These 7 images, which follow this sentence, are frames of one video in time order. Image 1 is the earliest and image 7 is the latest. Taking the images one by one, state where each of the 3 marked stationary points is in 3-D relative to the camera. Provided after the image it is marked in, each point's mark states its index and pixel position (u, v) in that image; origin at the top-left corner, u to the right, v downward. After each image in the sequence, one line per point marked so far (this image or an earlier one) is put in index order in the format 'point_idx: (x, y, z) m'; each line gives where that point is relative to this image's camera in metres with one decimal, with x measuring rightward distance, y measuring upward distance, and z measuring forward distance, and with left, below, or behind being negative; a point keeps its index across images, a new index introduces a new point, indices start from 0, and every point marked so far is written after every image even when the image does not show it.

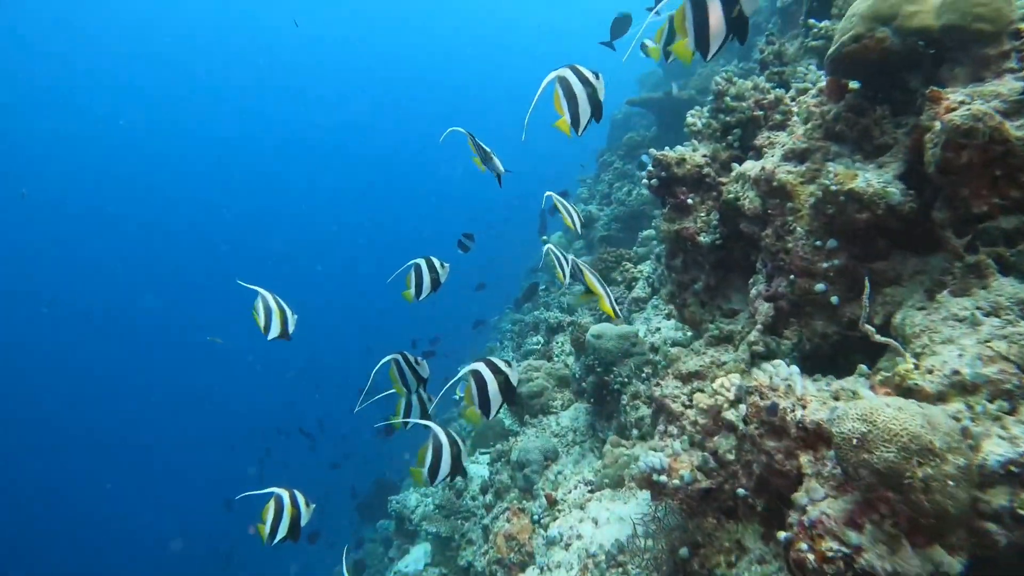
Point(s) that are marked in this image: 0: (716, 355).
0: (+1.4, -0.5, +5.0) m
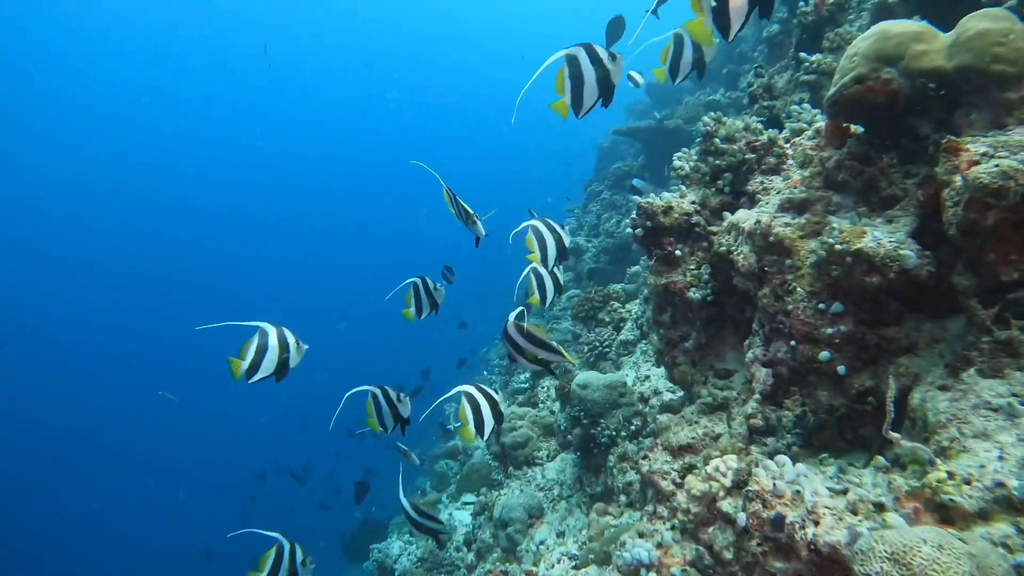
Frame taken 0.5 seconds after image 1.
0: (+1.2, -0.9, +4.5) m
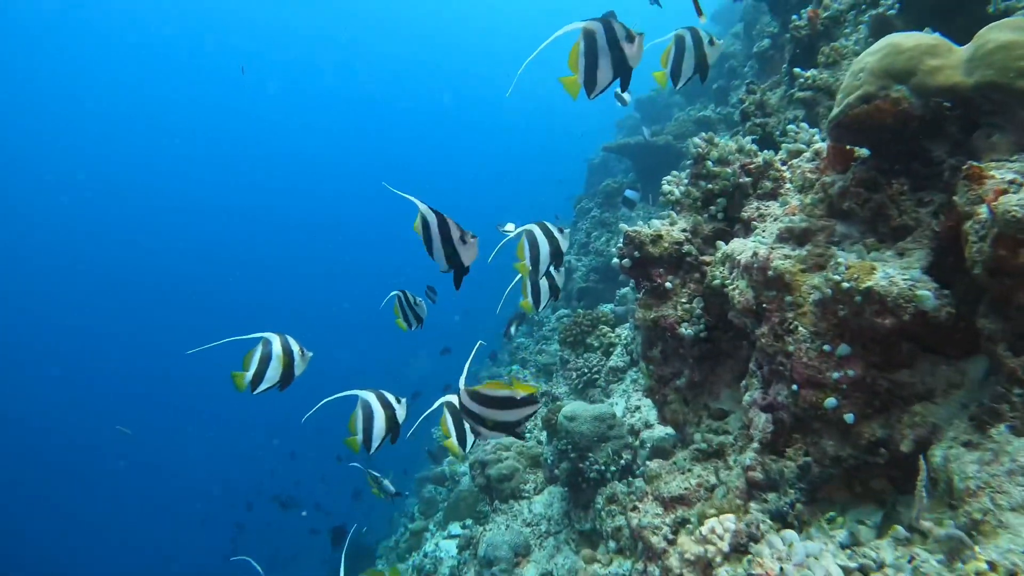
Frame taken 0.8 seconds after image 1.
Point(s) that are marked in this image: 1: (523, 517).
0: (+1.1, -1.1, +4.2) m
1: (+0.1, -2.6, +8.3) m
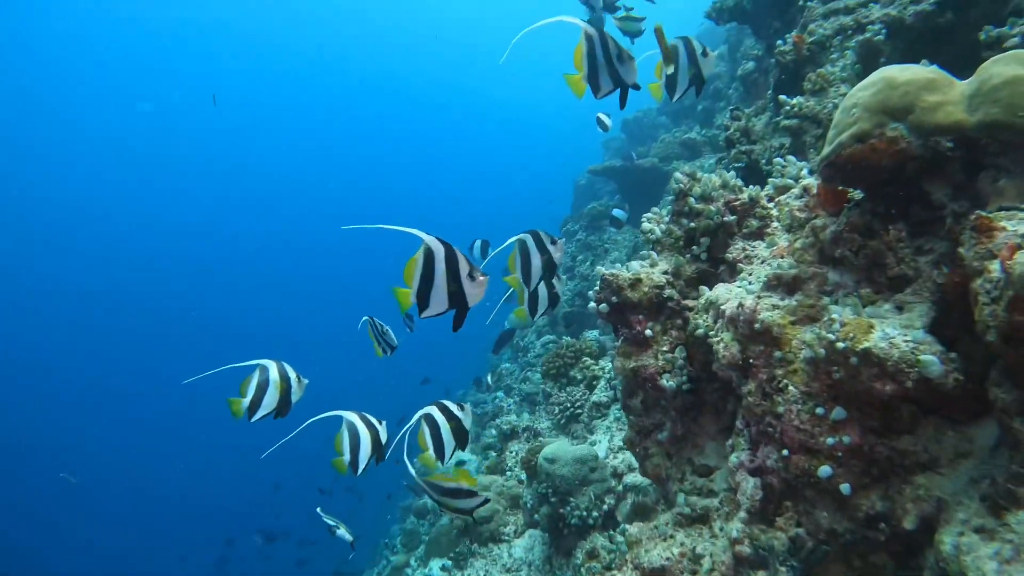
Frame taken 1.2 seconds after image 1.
0: (+0.9, -1.3, +3.8) m
1: (-0.1, -3.0, +7.9) m
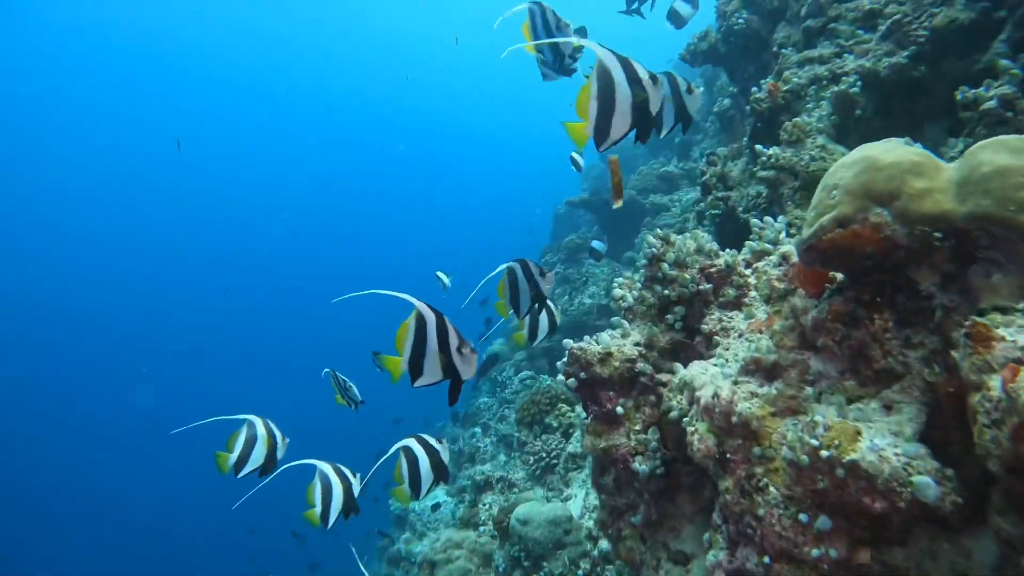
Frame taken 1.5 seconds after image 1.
0: (+0.7, -1.7, +3.5) m
1: (-0.4, -3.5, +7.5) m
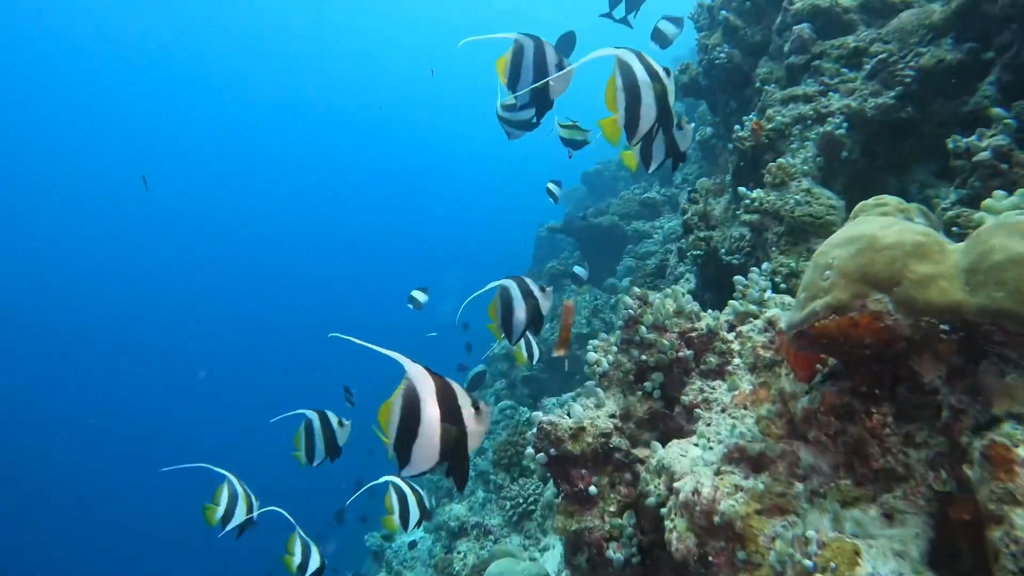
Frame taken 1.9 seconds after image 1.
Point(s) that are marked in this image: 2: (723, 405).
0: (+0.6, -2.0, +3.1) m
1: (-0.6, -3.9, +7.1) m
2: (+1.0, -0.5, +3.4) m
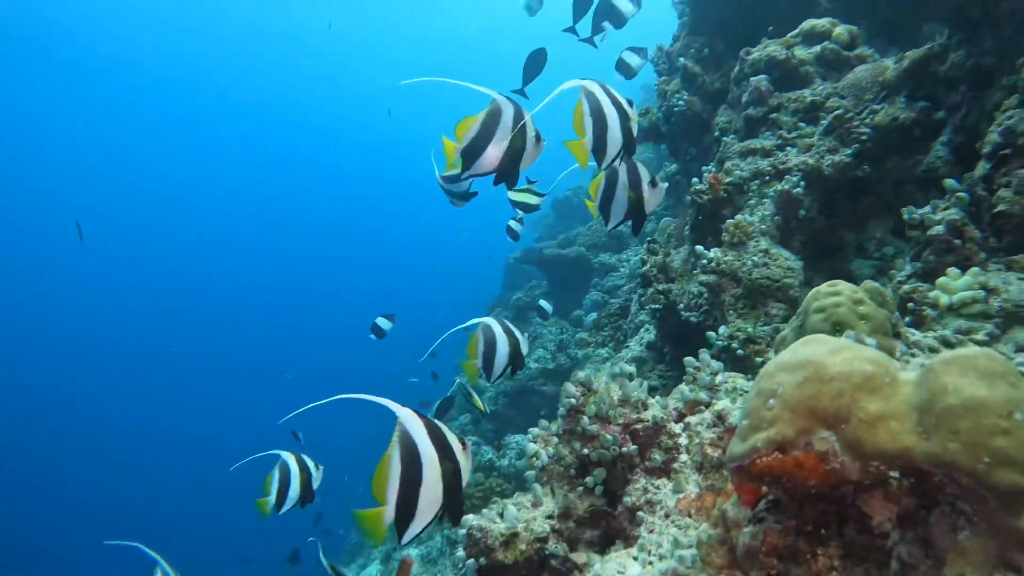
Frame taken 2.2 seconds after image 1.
0: (+0.2, -2.4, +2.8) m
1: (-1.1, -4.4, +6.7) m
2: (+0.7, -1.0, +3.1) m
